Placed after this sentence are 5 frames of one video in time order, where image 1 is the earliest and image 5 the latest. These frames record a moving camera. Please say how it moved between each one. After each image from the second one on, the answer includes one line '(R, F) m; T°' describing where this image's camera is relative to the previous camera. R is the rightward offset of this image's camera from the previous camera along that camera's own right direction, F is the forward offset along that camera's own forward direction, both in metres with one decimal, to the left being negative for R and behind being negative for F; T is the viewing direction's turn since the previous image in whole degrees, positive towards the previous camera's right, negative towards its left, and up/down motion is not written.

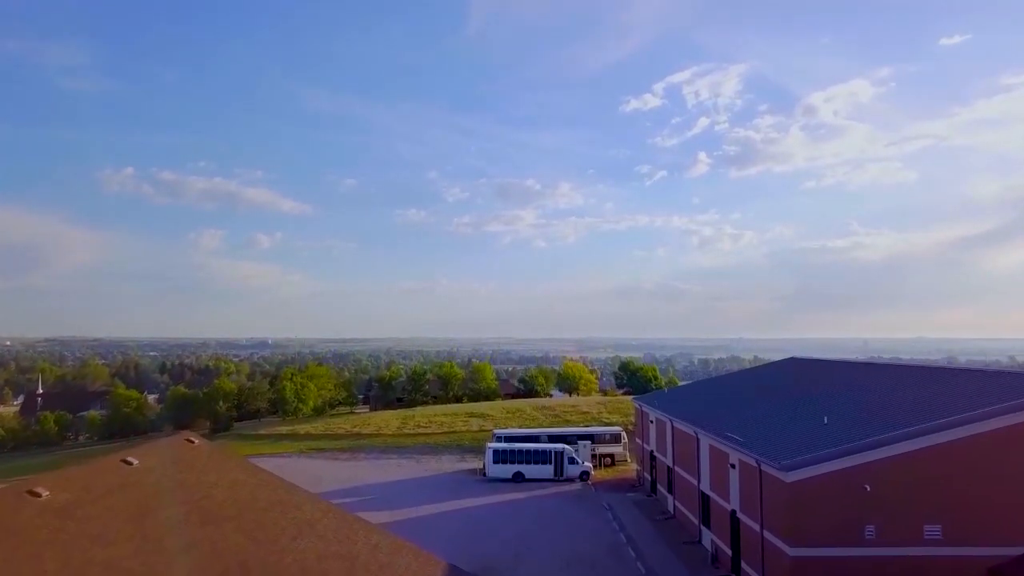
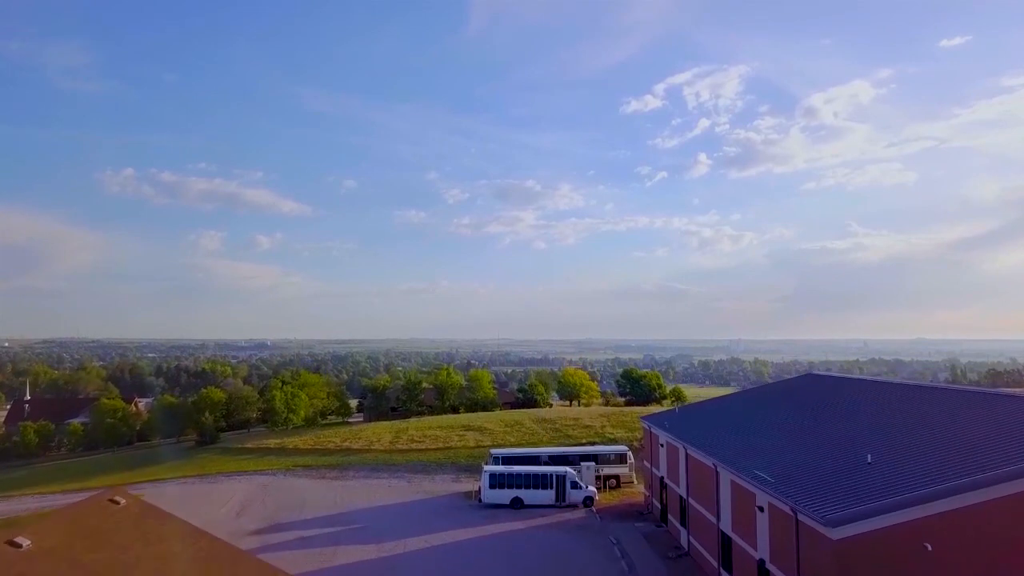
(+0.1, +1.3) m; 0°
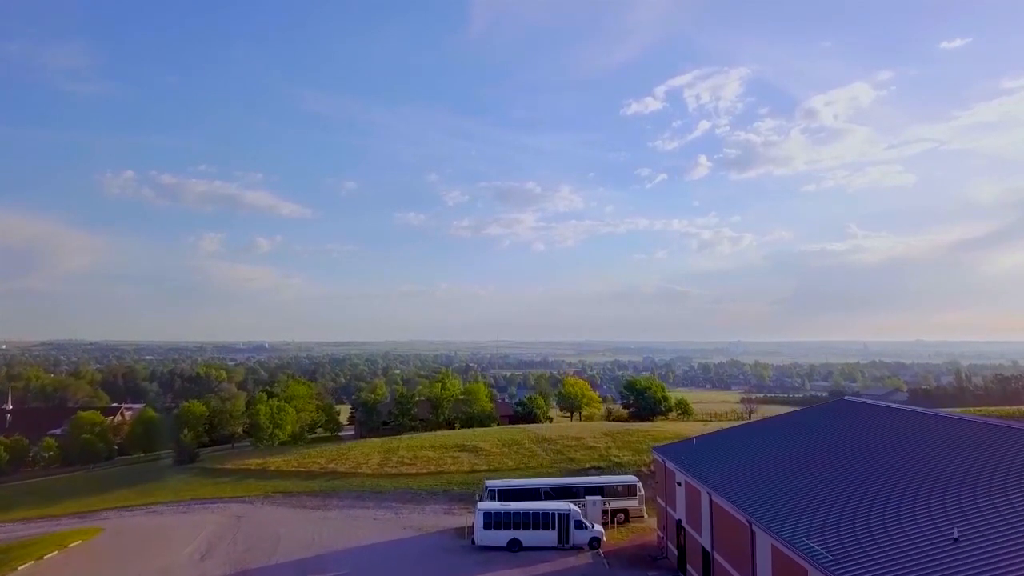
(+0.1, +1.7) m; 0°
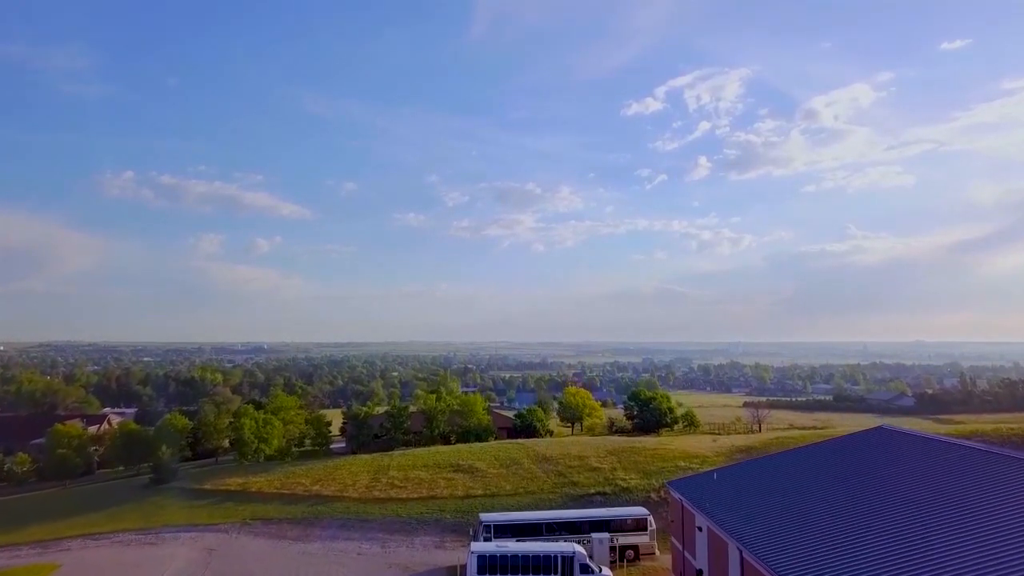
(0.0, +1.5) m; 0°
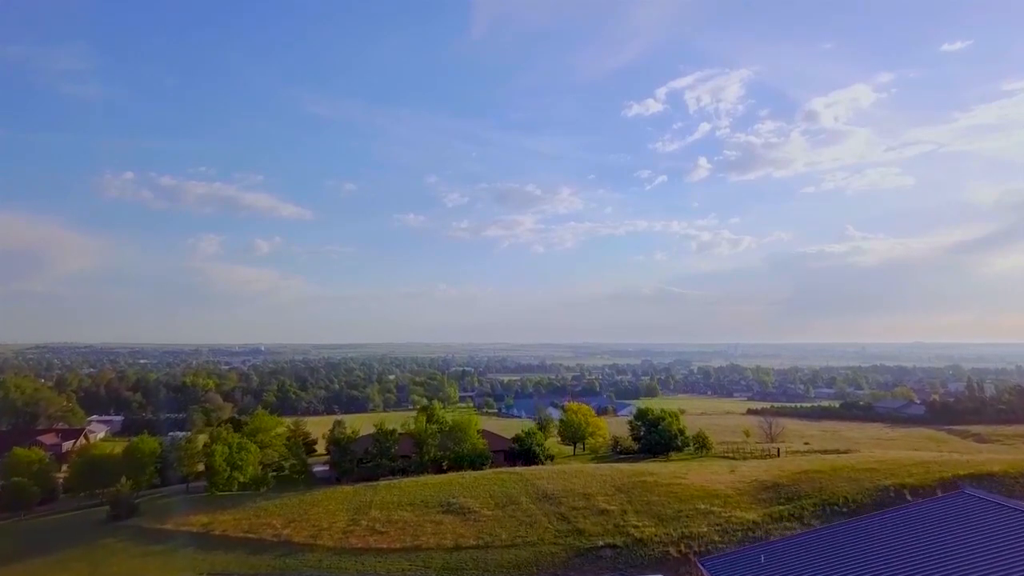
(+0.1, +2.4) m; 0°
